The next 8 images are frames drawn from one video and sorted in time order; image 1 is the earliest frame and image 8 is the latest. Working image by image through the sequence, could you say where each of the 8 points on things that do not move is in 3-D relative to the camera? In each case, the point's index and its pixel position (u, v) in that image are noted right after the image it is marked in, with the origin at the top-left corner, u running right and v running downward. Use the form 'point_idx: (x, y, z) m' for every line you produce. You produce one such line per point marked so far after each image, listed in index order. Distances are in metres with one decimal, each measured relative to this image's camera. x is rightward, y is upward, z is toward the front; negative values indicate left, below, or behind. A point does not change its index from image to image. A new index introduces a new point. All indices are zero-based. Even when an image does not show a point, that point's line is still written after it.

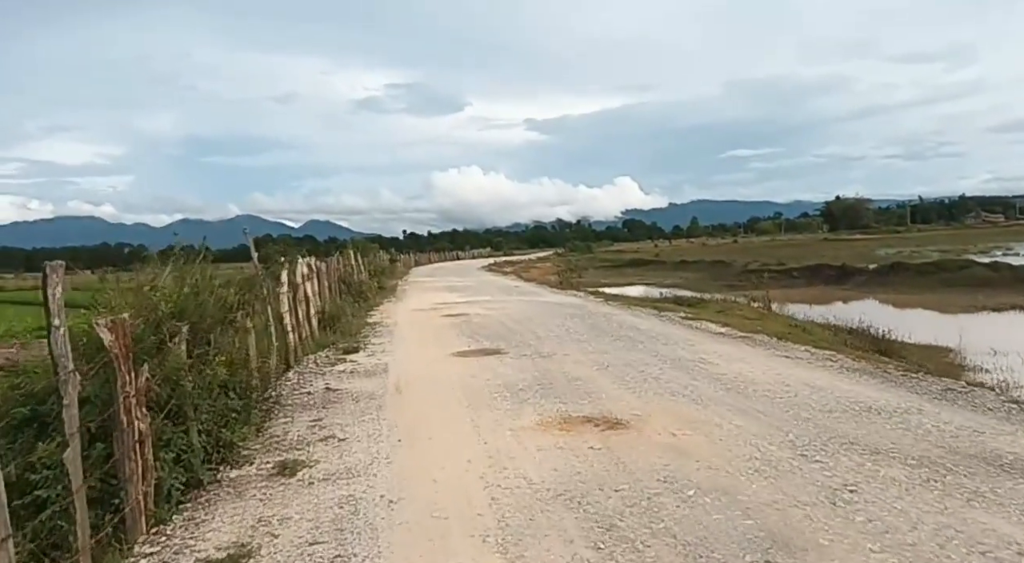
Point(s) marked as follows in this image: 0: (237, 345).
0: (-3.2, -0.8, +8.5) m
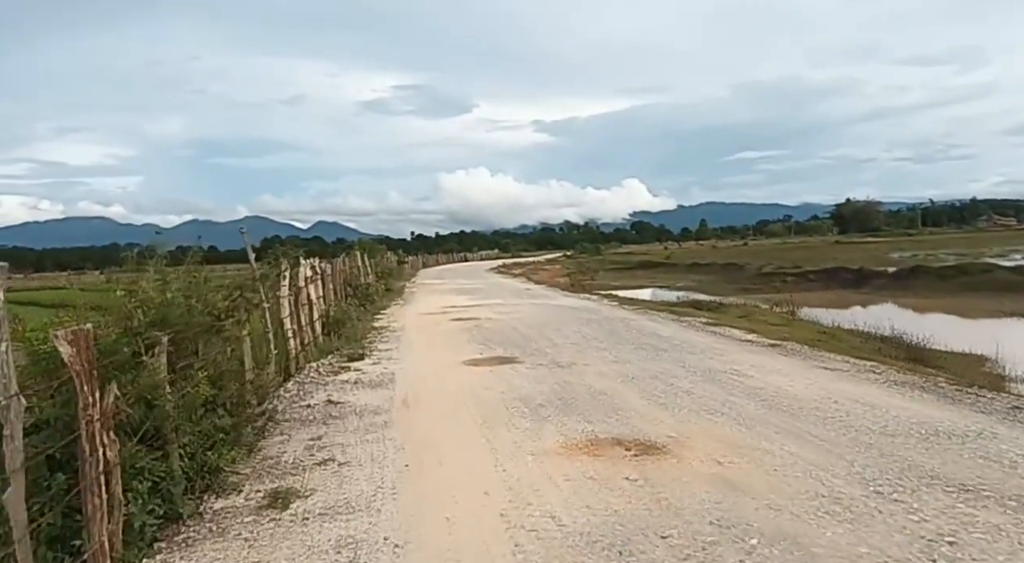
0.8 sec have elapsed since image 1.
0: (-3.0, -0.8, +7.7) m
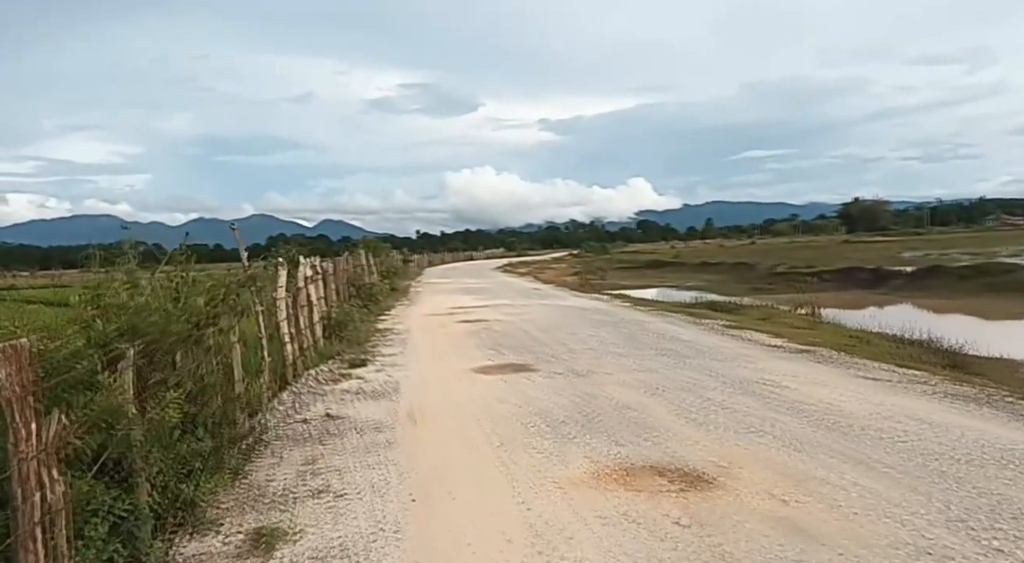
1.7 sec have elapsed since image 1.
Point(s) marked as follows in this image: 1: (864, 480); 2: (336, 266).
0: (-2.8, -0.8, +6.8) m
1: (+2.6, -1.5, +5.5) m
2: (-4.6, +0.4, +19.4) m
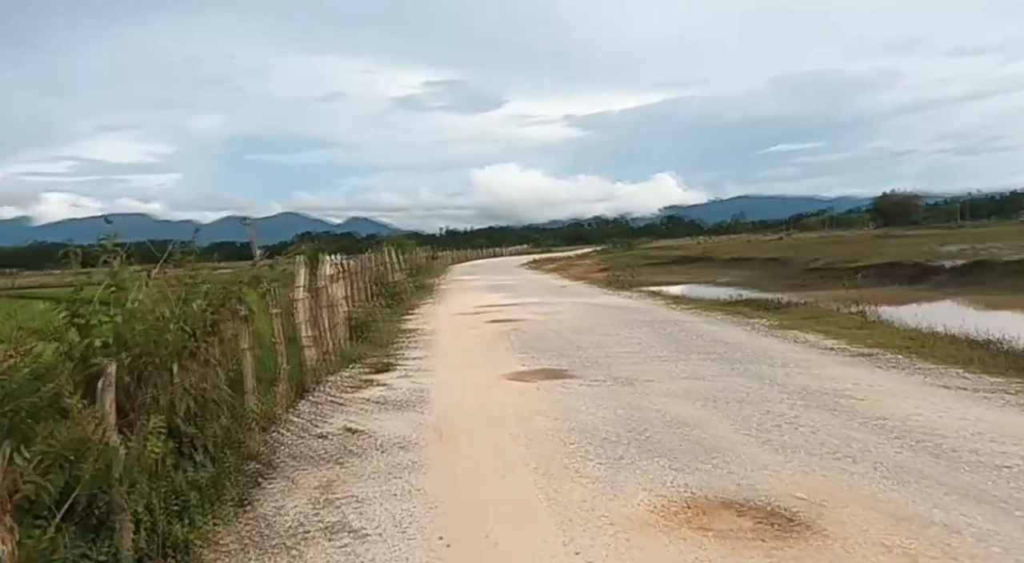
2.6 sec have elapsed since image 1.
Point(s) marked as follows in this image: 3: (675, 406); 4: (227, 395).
0: (-2.5, -0.8, +6.0) m
1: (+2.9, -1.5, +4.5) m
2: (-3.8, +0.4, +18.7) m
3: (+1.7, -1.3, +8.0) m
4: (-2.5, -1.0, +6.4) m
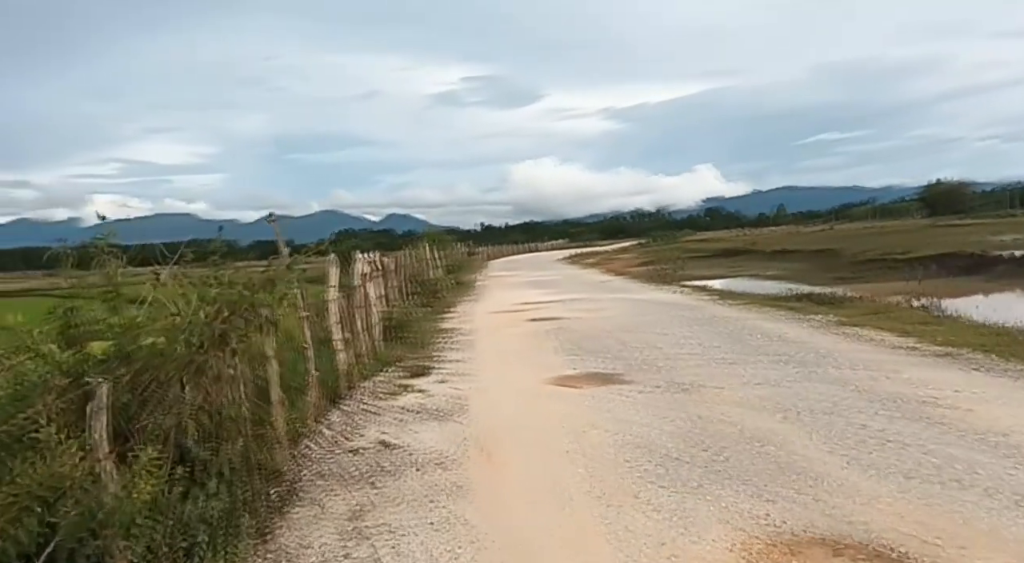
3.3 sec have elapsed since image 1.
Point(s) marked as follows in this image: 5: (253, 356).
0: (-2.1, -0.9, +5.3) m
1: (+3.2, -1.4, +3.6) m
2: (-2.8, +0.5, +18.1) m
3: (+2.2, -1.3, +7.1) m
4: (-2.0, -1.0, +5.8) m
5: (-2.3, -0.7, +6.7) m
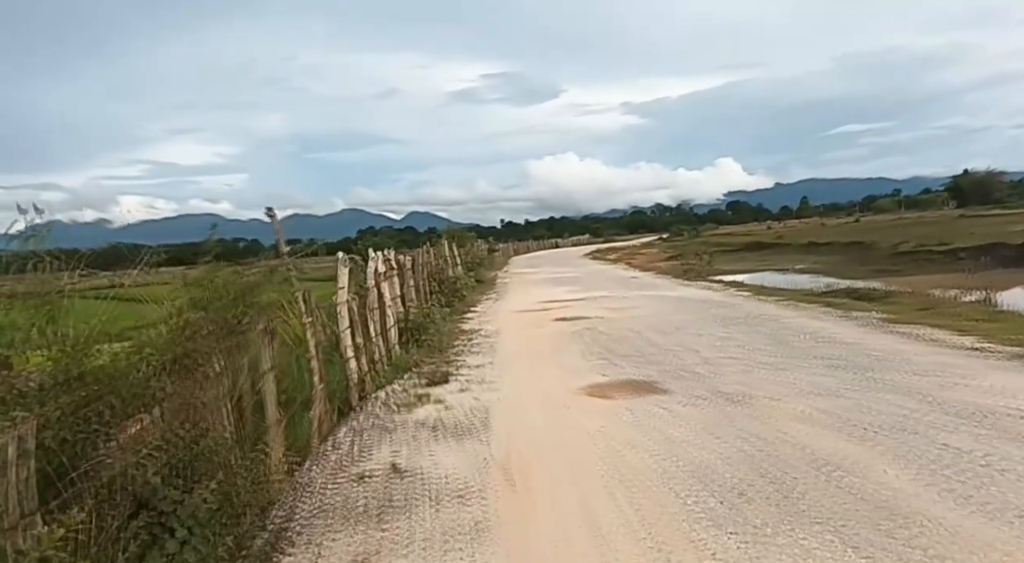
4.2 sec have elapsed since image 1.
0: (-1.9, -0.9, +4.5) m
1: (+3.3, -1.4, +2.6) m
2: (-2.2, +0.5, +17.2) m
3: (+2.5, -1.3, +6.2) m
4: (-1.9, -1.0, +4.9) m
5: (-2.1, -0.7, +5.9) m
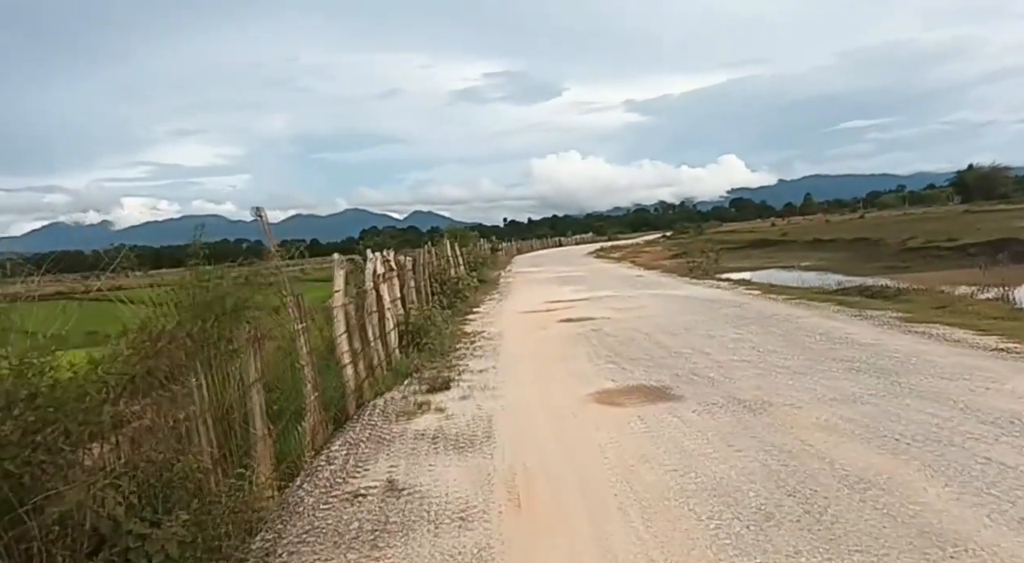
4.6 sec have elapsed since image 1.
0: (-1.8, -0.9, +4.1) m
1: (+3.3, -1.4, +2.2) m
2: (-2.1, +0.5, +16.8) m
3: (+2.5, -1.3, +5.7) m
4: (-1.8, -1.1, +4.5) m
5: (-2.1, -0.8, +5.4) m
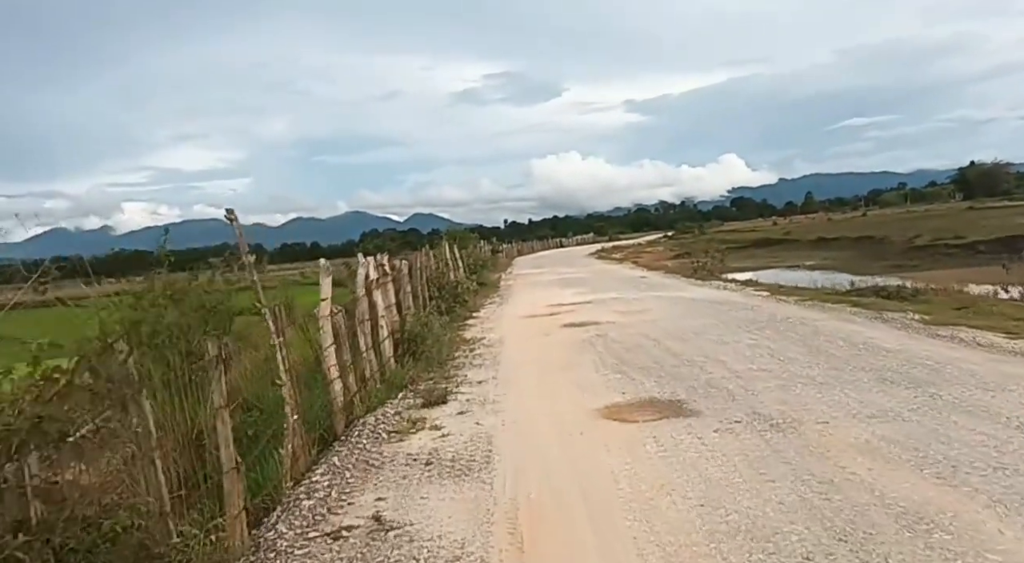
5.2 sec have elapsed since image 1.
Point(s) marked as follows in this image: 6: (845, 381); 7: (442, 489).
0: (-1.8, -1.0, +3.4) m
1: (+3.3, -1.5, +1.5) m
2: (-2.1, +0.4, +16.1) m
3: (+2.5, -1.3, +5.1) m
4: (-1.8, -1.1, +3.8) m
5: (-2.1, -0.8, +4.8) m
6: (+3.6, -1.1, +8.1) m
7: (-0.5, -1.6, +5.8) m
